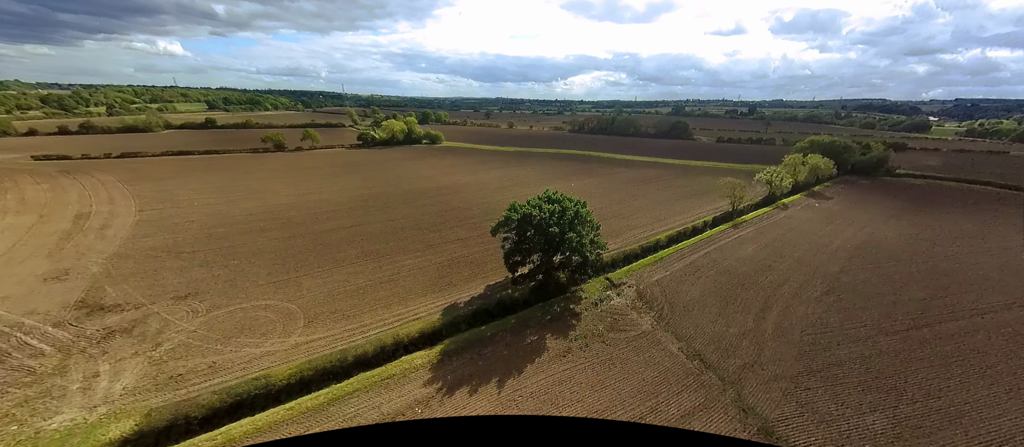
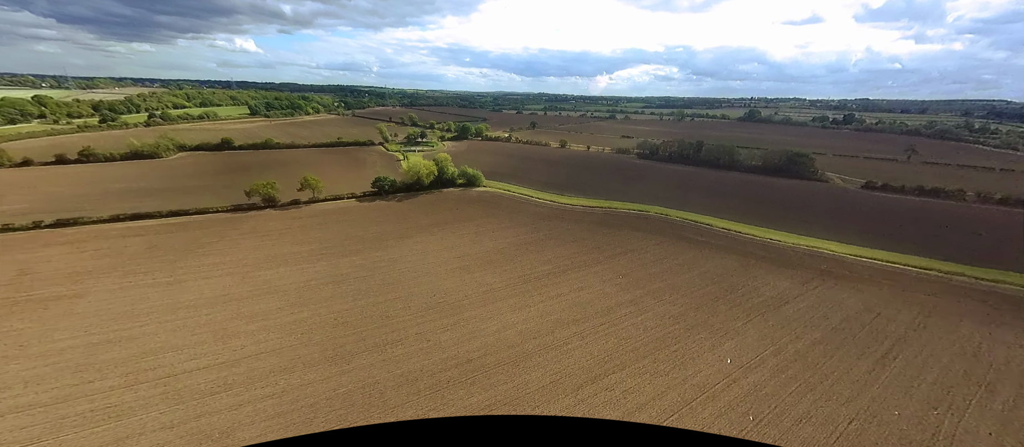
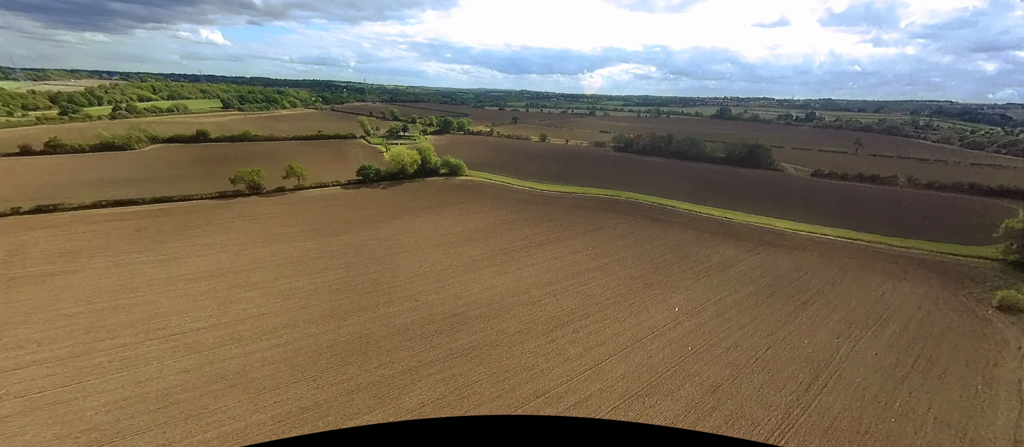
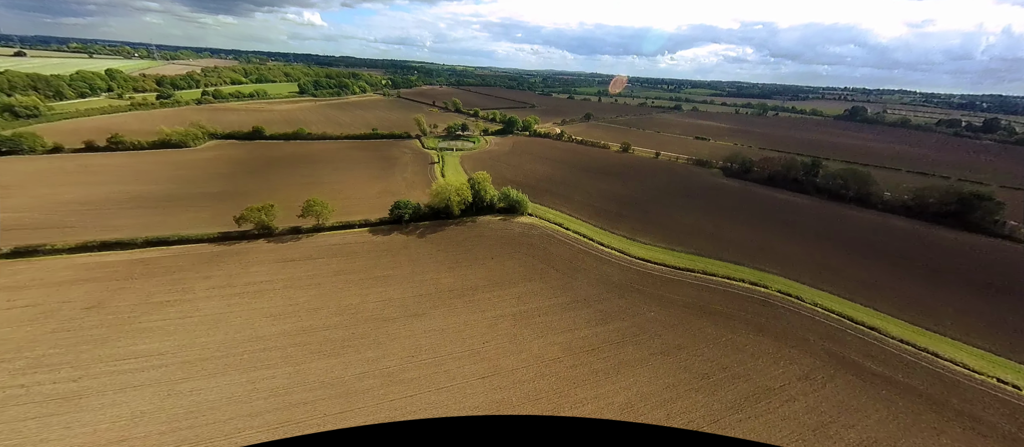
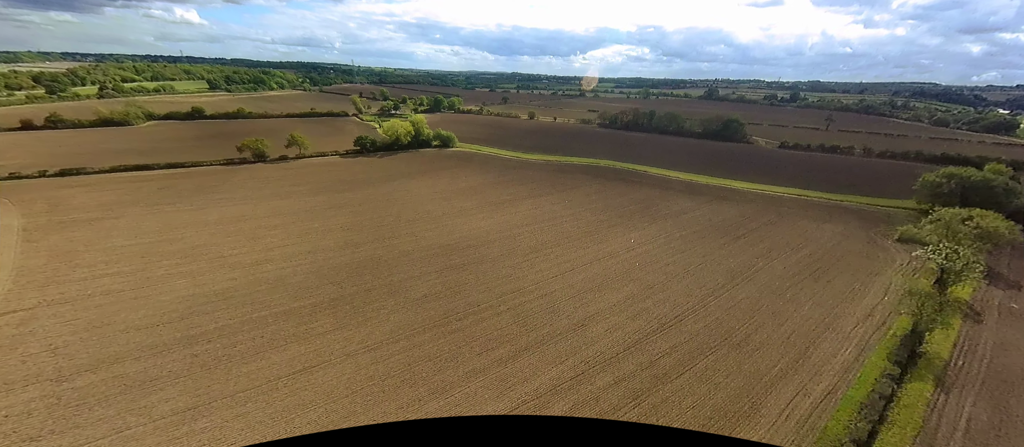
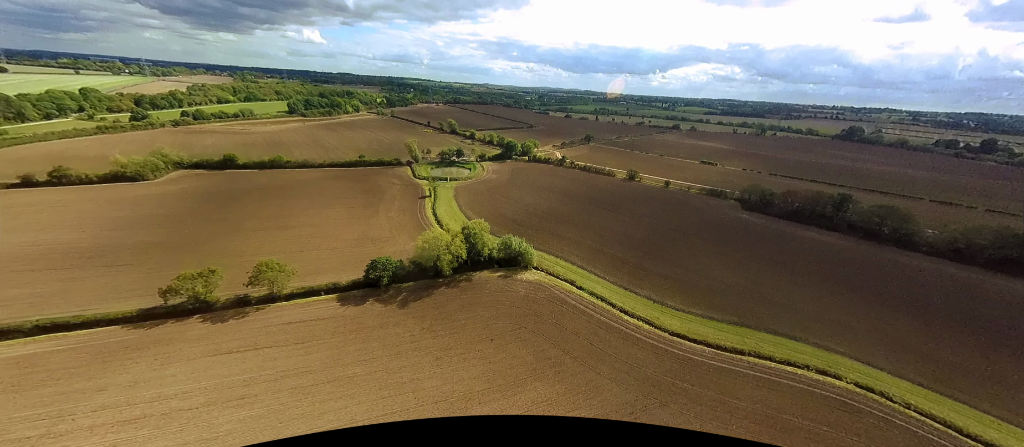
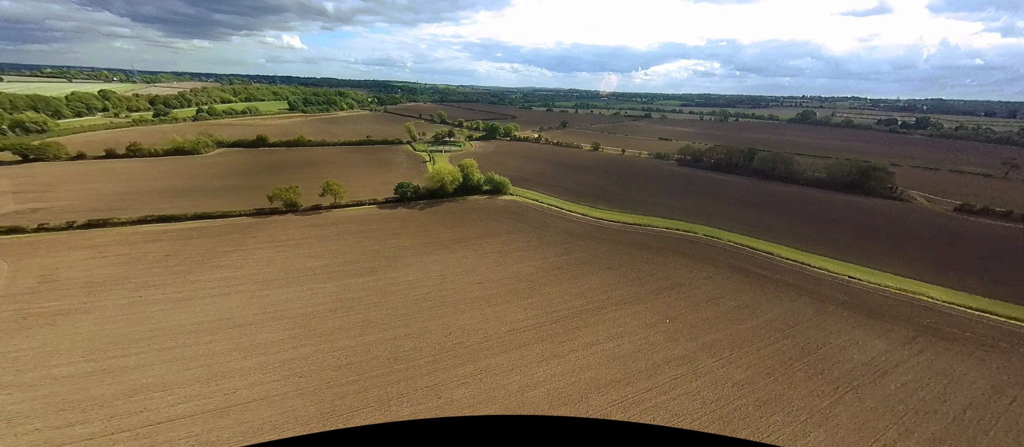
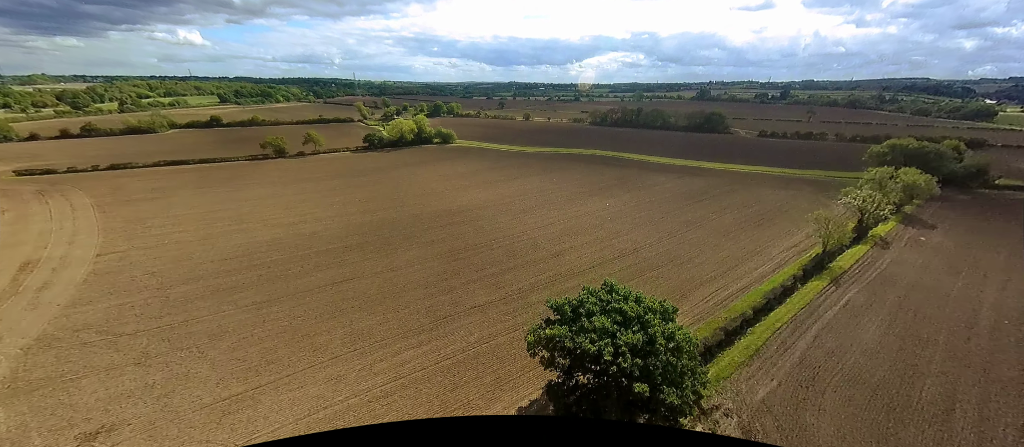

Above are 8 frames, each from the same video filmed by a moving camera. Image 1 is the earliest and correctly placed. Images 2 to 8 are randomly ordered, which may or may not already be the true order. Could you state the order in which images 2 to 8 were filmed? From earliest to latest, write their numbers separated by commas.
8, 5, 3, 2, 7, 4, 6
